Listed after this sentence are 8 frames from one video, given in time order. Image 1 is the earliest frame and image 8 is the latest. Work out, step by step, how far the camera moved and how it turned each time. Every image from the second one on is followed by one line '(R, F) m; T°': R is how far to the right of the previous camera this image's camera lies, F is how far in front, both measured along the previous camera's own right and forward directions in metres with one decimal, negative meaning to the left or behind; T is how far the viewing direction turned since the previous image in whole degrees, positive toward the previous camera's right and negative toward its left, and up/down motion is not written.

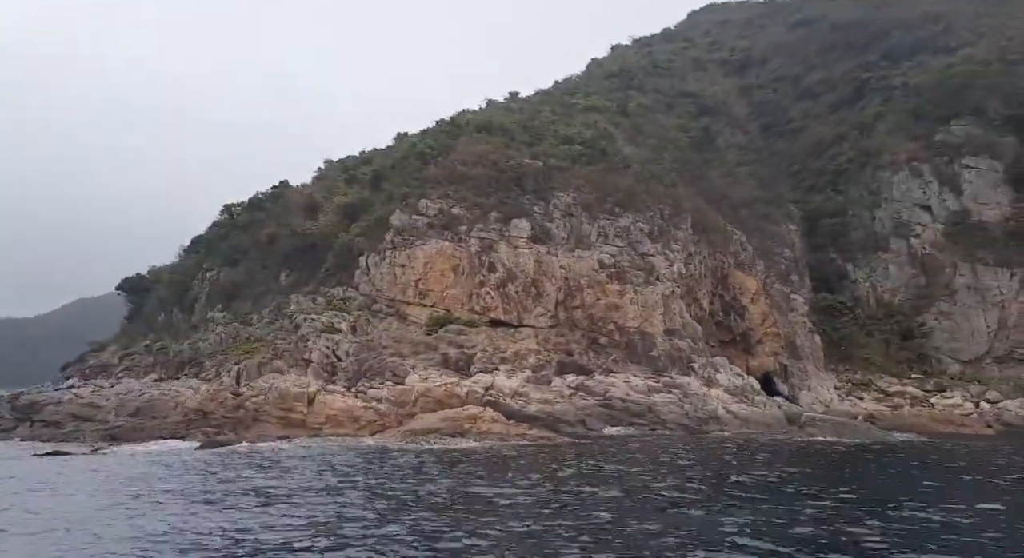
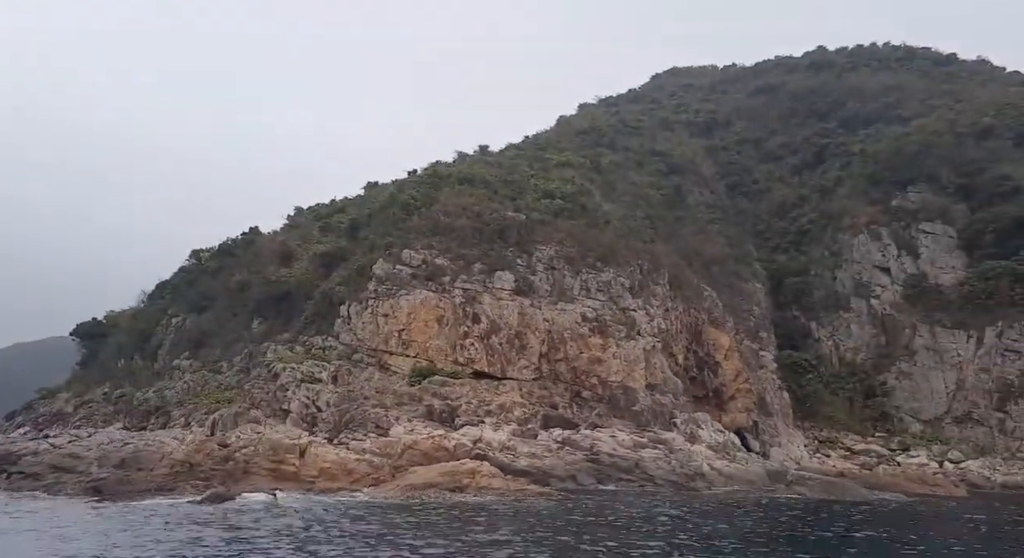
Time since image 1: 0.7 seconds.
(-0.7, -0.1) m; +3°
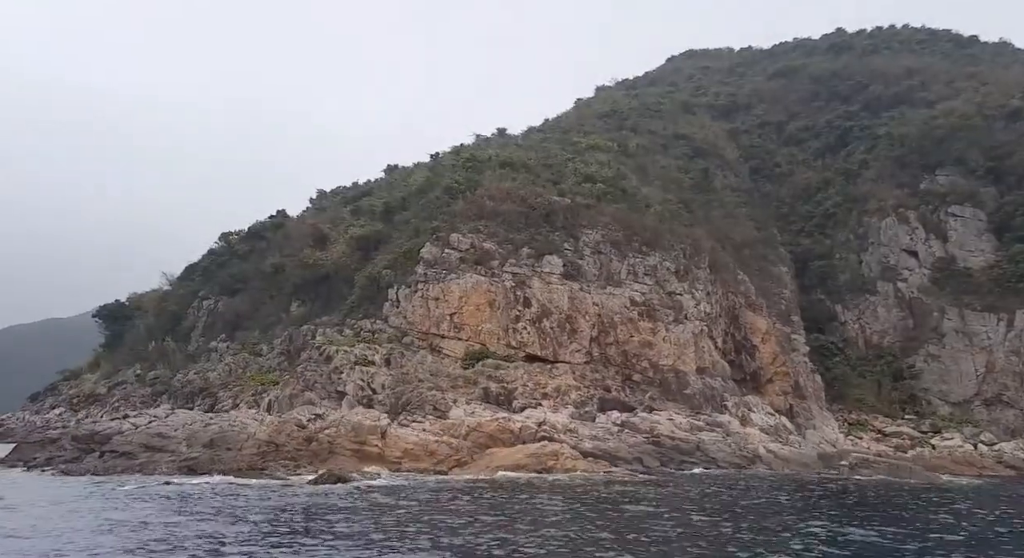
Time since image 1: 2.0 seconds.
(-1.6, -0.1) m; -1°
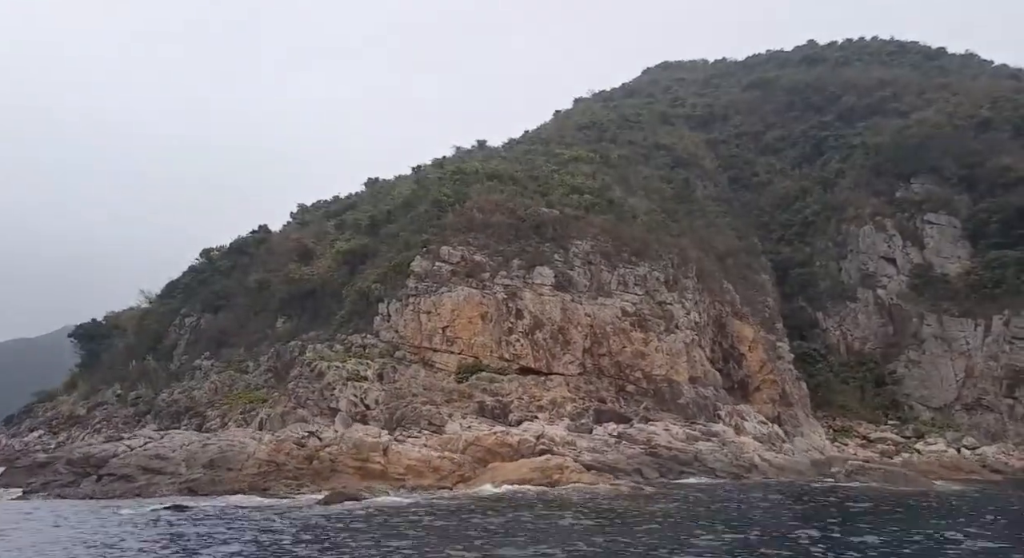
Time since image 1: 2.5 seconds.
(-0.4, 0.0) m; +2°
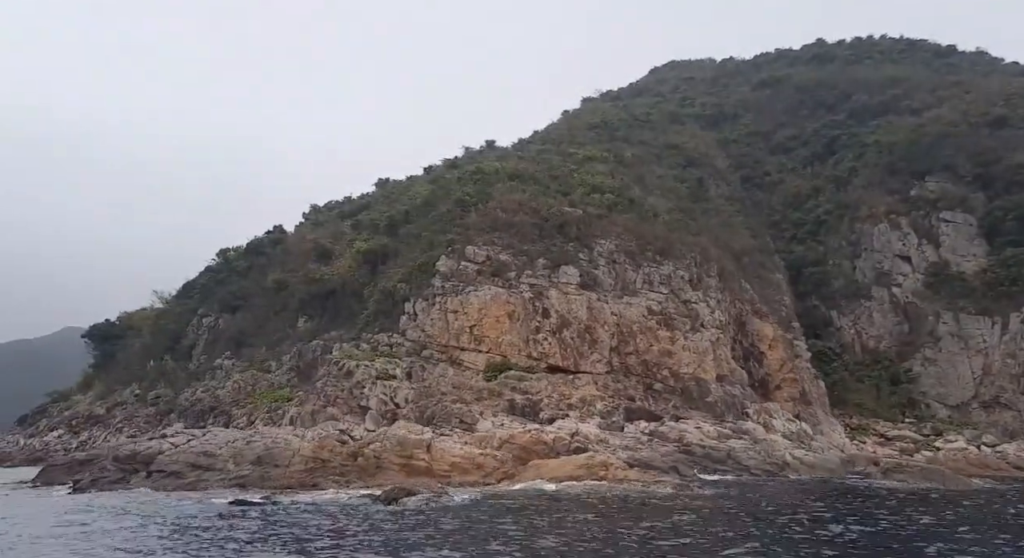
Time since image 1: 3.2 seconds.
(-0.8, -0.1) m; 0°
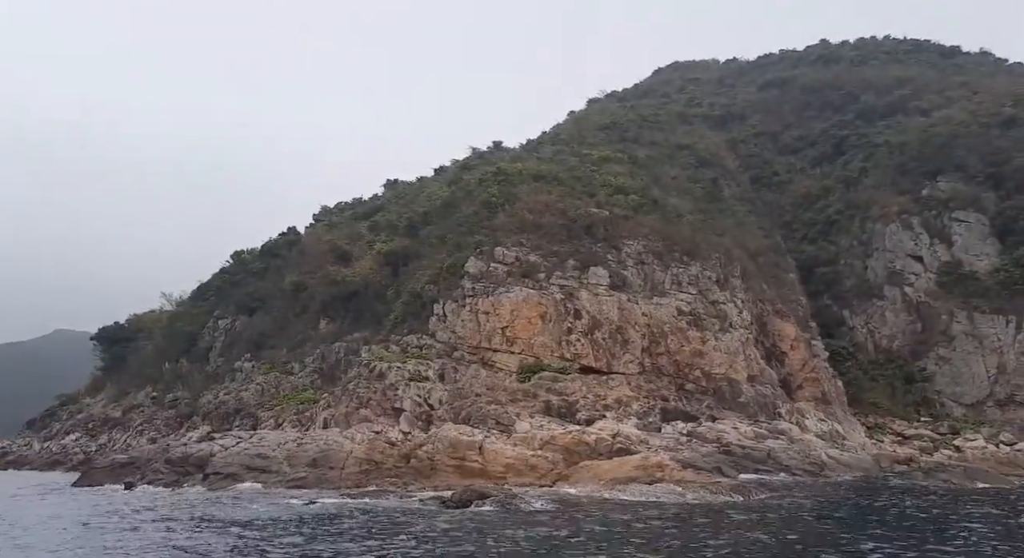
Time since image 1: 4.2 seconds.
(-1.1, 0.0) m; 0°
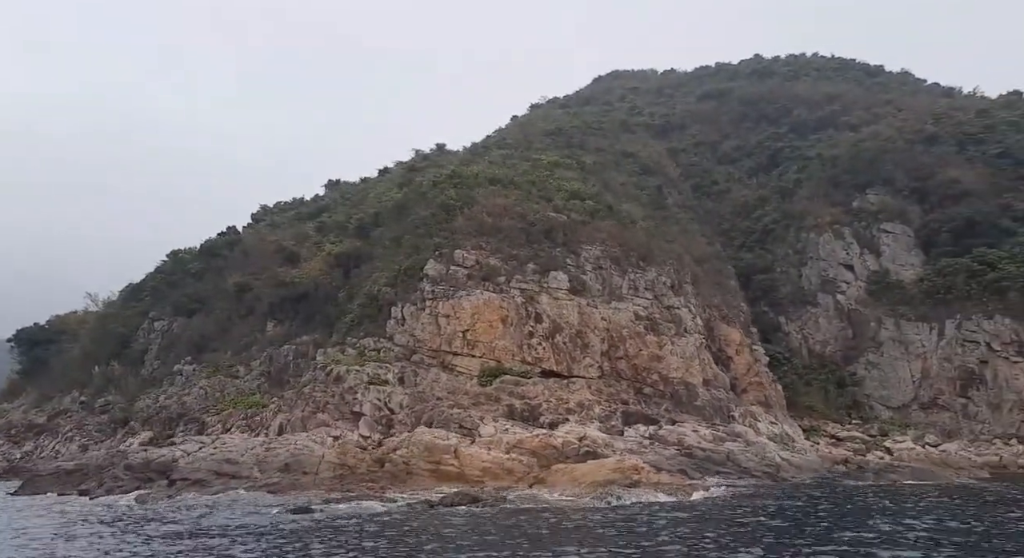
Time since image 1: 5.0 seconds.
(-0.8, +0.2) m; +5°
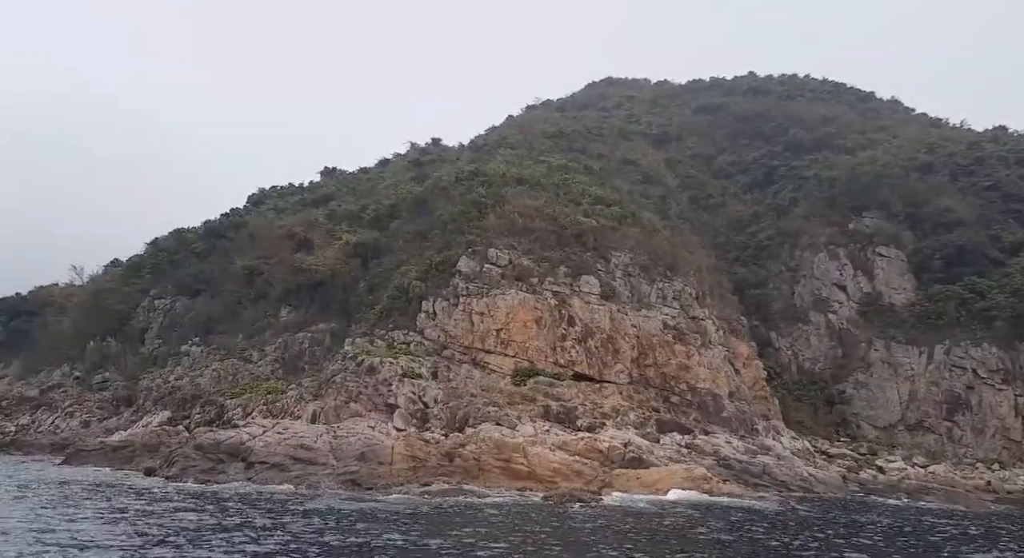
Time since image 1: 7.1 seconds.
(-2.2, -0.1) m; +2°
